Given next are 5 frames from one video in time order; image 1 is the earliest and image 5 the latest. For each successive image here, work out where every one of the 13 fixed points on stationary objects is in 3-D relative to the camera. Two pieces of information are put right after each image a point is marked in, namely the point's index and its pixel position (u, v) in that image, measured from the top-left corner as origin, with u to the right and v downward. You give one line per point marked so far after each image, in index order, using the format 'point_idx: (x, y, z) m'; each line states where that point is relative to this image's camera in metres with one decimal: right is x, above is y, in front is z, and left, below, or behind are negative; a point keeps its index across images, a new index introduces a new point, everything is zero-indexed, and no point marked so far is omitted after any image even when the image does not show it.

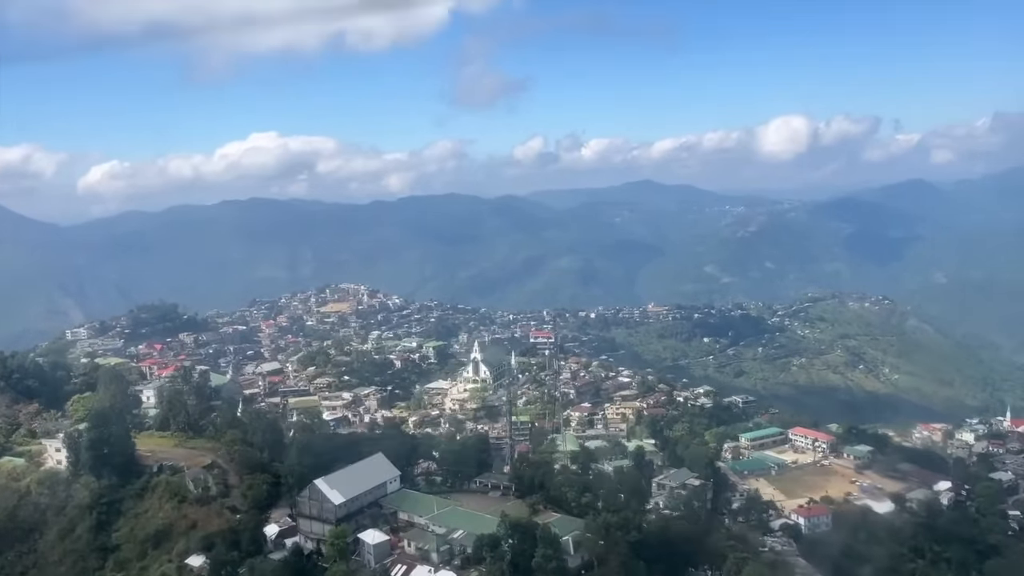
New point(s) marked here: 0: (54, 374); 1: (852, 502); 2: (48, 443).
0: (-10.4, -1.9, +19.0) m
1: (+6.5, -4.1, +15.9) m
2: (-6.6, -2.2, +12.0) m
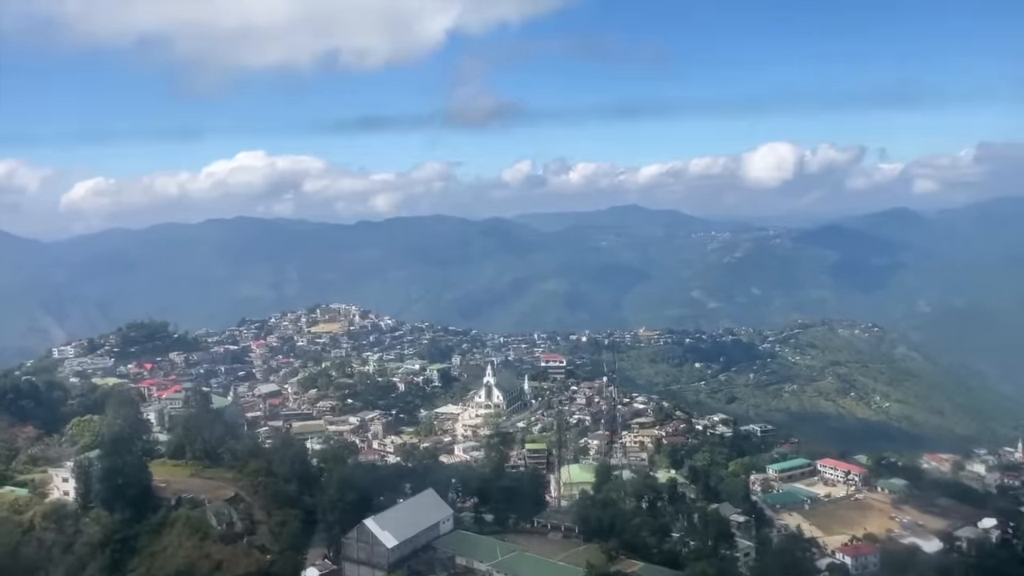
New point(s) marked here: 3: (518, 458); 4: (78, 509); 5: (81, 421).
0: (-10.0, -2.3, +18.0) m
1: (+7.0, -4.6, +15.1) m
2: (-6.0, -2.4, +11.0) m
3: (0.0, -4.0, +19.7) m
4: (-5.3, -2.7, +10.2) m
5: (-7.4, -2.3, +14.2) m
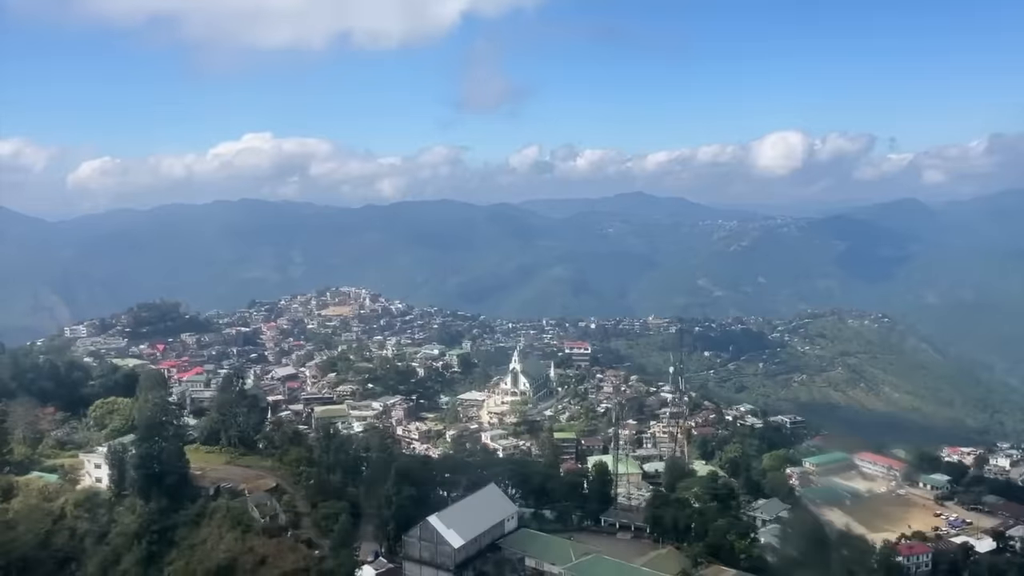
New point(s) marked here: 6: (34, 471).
0: (-9.3, -1.8, +17.6) m
1: (+7.6, -4.4, +14.6) m
2: (-5.4, -2.1, +10.5) m
3: (+0.7, -3.7, +19.2) m
4: (-4.7, -2.4, +9.7) m
5: (-6.7, -1.9, +13.7) m
6: (-5.9, -2.3, +10.4) m
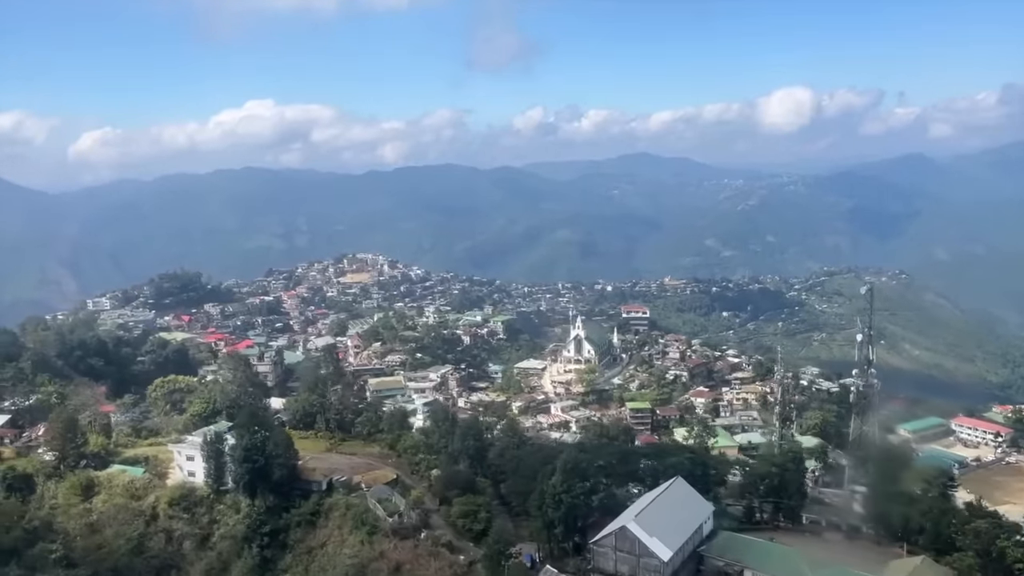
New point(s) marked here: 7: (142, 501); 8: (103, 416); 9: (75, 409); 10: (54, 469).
0: (-7.7, -1.2, +16.4) m
1: (+9.2, -3.6, +13.5) m
2: (-3.8, -1.8, +9.4) m
3: (+2.3, -2.8, +18.1) m
4: (-3.1, -2.1, +8.6) m
5: (-5.1, -1.4, +12.6) m
6: (-4.4, -2.0, +9.2) m
7: (-3.7, -2.1, +8.4) m
8: (-5.4, -1.7, +11.0) m
9: (-5.9, -1.6, +11.2) m
10: (-5.0, -2.0, +9.1) m
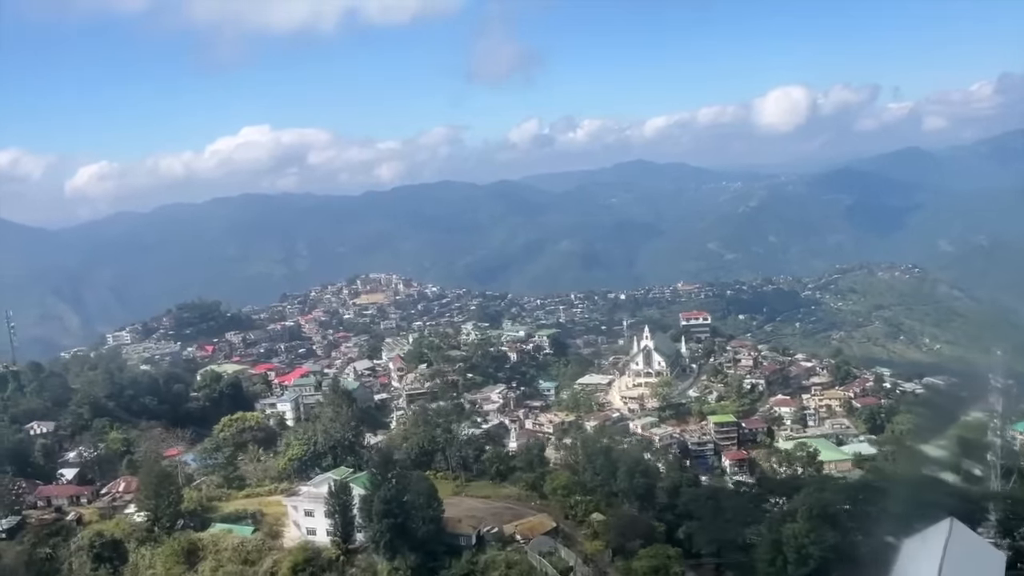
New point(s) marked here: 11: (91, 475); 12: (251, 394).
0: (-6.2, -1.8, +15.2) m
1: (+10.8, -3.3, +12.2) m
2: (-2.3, -2.1, +8.1) m
3: (+3.9, -3.0, +16.8) m
4: (-1.6, -2.3, +7.3) m
5: (-3.6, -1.8, +11.4) m
6: (-2.9, -2.3, +8.0) m
7: (-2.2, -2.4, +7.1) m
8: (-3.8, -2.1, +9.7) m
9: (-4.3, -2.0, +10.0) m
10: (-3.4, -2.3, +7.8) m
11: (-5.1, -2.3, +10.2) m
12: (-5.1, -2.1, +16.3) m
